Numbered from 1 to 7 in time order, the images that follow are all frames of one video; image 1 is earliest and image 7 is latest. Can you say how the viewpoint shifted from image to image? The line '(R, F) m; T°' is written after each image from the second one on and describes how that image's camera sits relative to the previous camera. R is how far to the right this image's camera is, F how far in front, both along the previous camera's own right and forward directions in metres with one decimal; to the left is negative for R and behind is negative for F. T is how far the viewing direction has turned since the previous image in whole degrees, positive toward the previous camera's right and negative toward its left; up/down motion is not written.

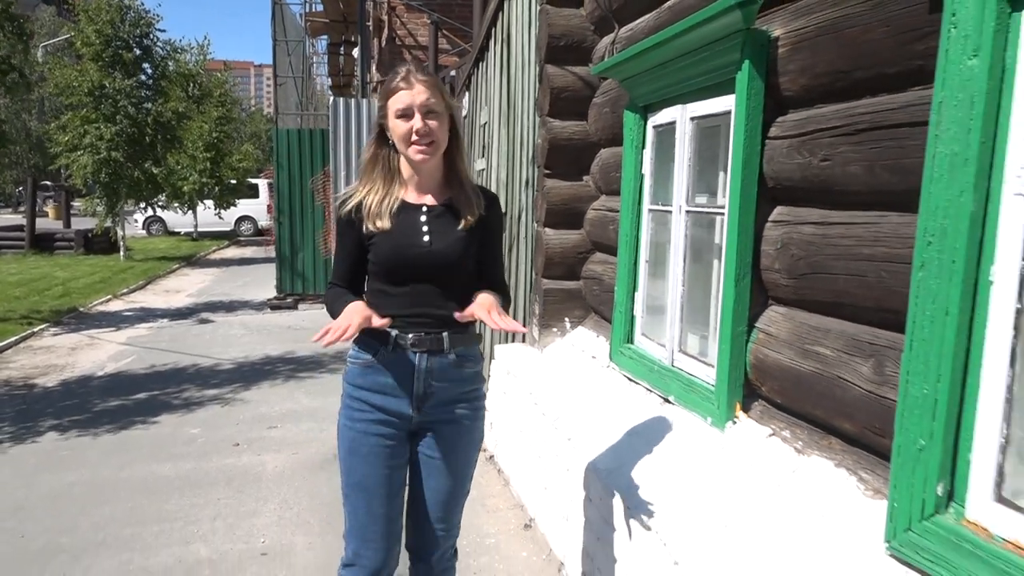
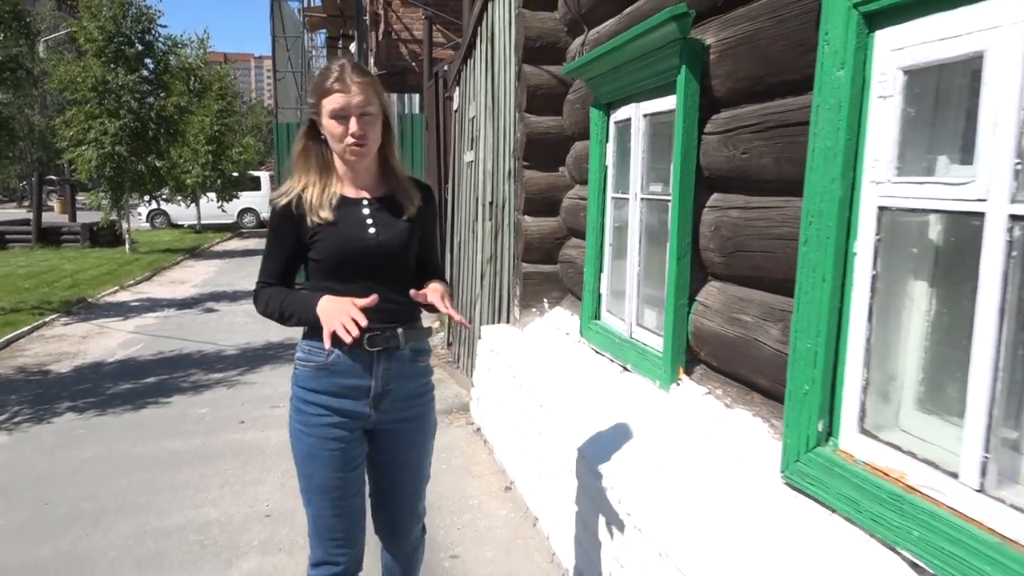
(+0.1, -0.3) m; 0°
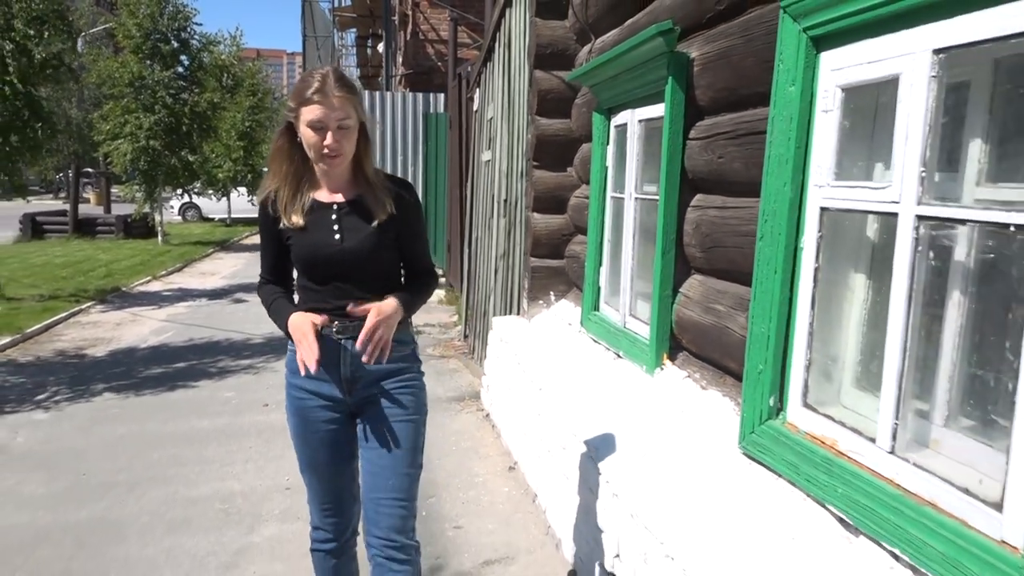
(+0.1, -0.3) m; -2°
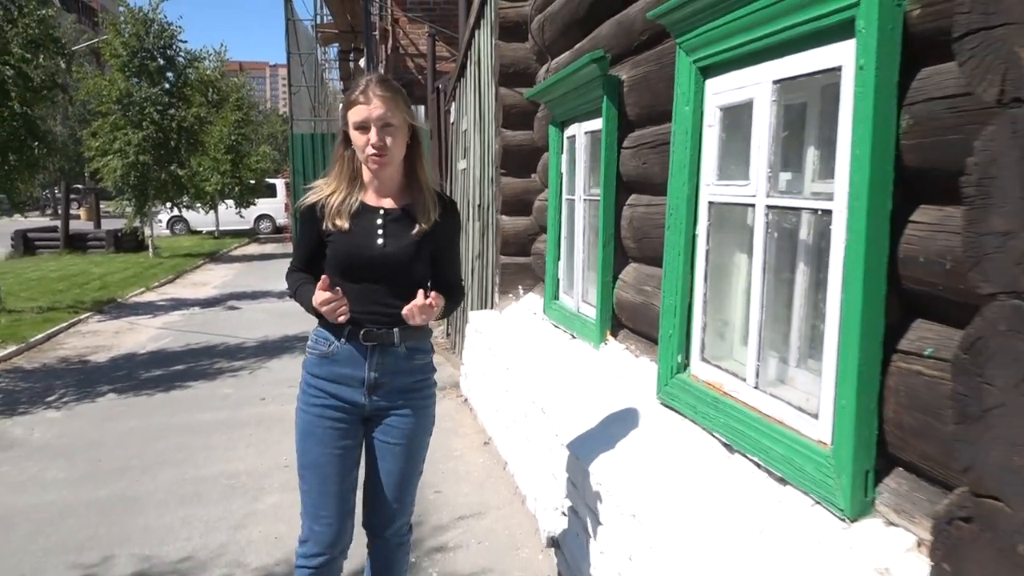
(+0.1, -0.5) m; +1°
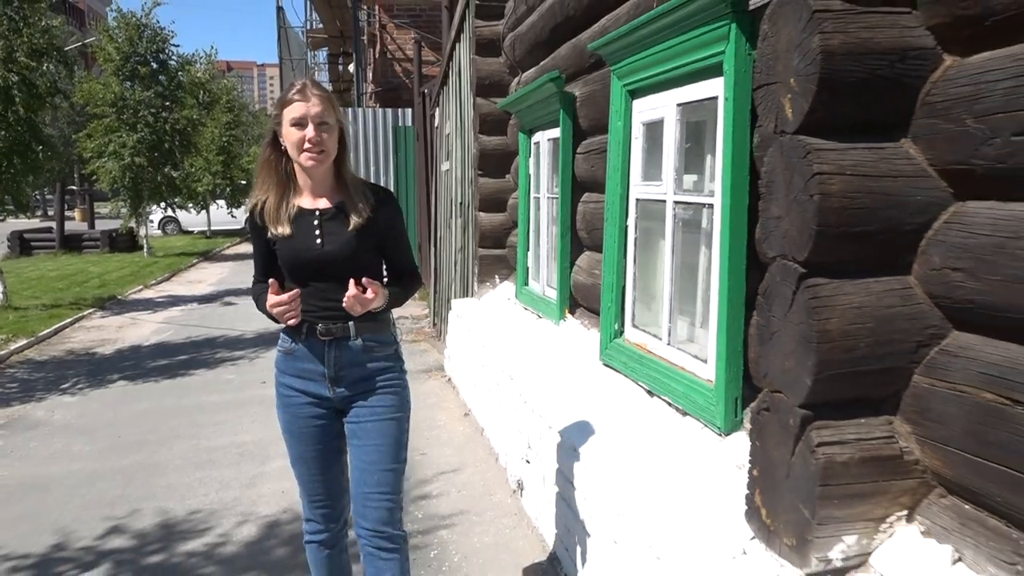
(+0.1, -0.6) m; +1°
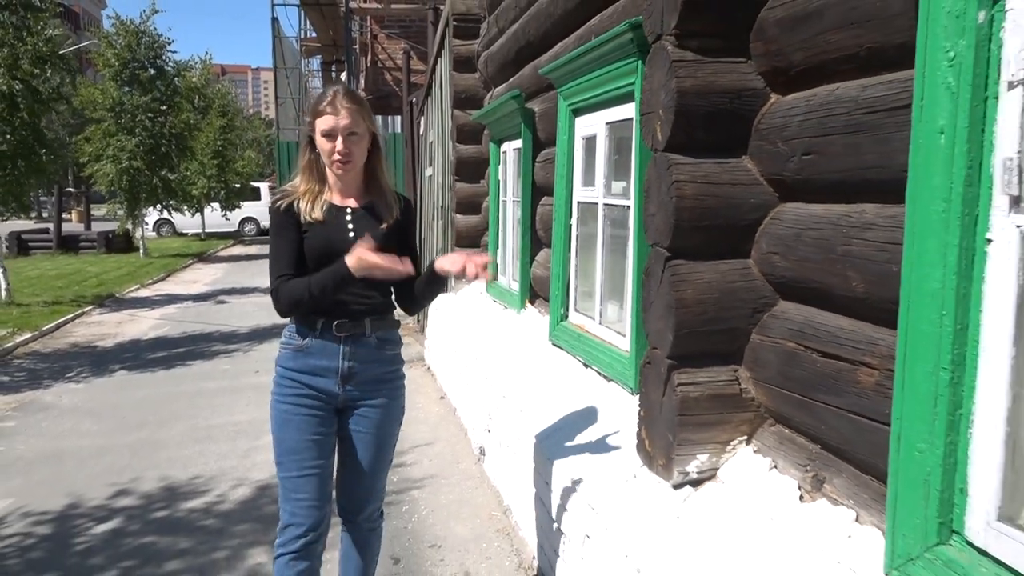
(+0.2, -0.5) m; 0°
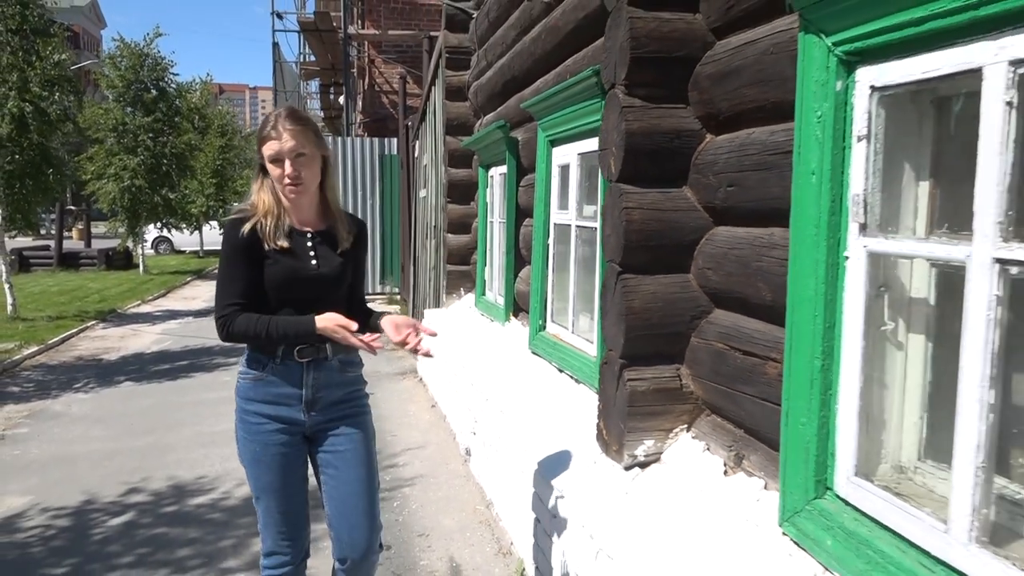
(+0.1, -0.4) m; 0°
